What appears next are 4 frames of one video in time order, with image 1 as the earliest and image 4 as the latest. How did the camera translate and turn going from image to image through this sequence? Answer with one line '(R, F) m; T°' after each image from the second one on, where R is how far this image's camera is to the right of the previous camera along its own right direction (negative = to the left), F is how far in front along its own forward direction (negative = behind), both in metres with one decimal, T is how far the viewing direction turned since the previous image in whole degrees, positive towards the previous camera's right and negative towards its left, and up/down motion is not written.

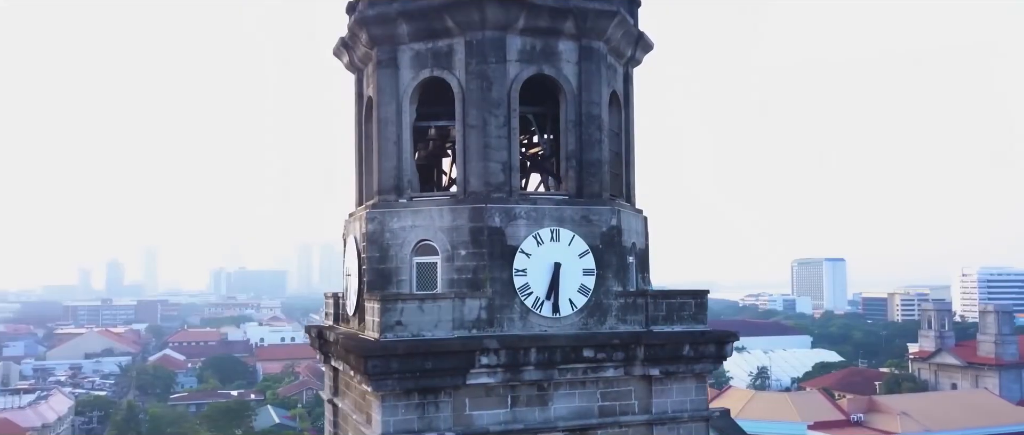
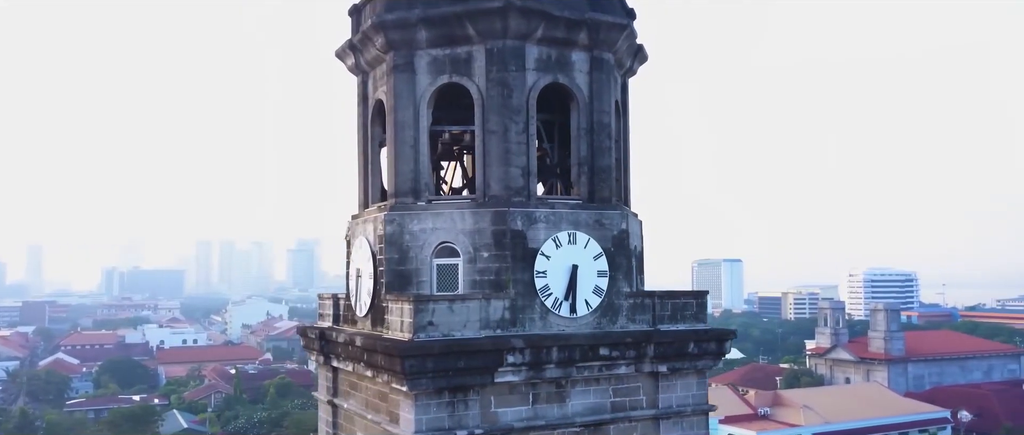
(-1.4, -0.2) m; +7°
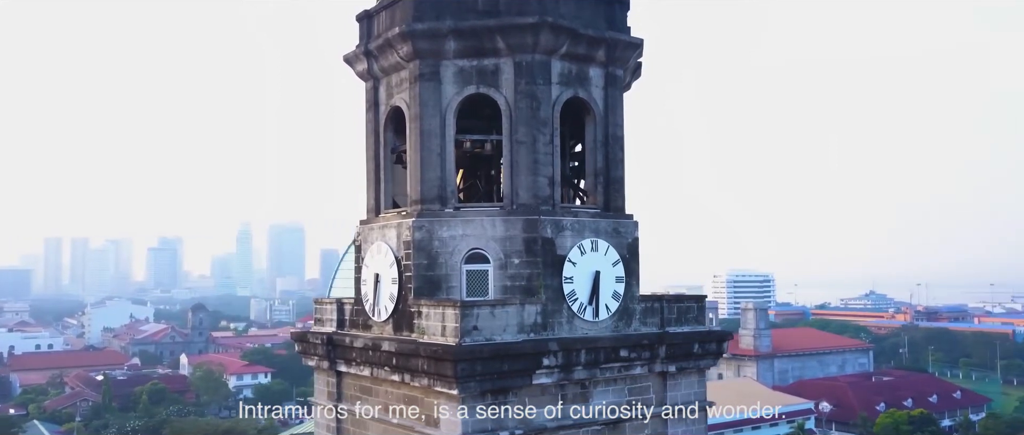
(-1.9, -0.2) m; +9°
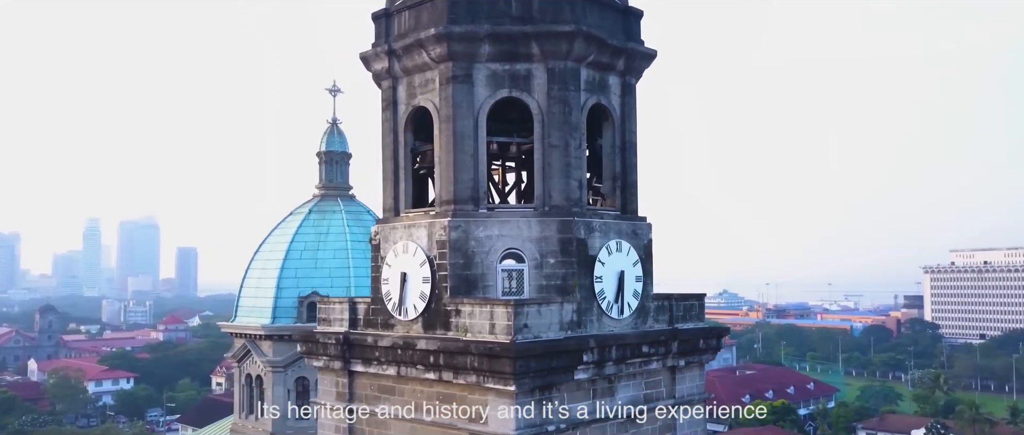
(-2.2, -0.1) m; +10°
